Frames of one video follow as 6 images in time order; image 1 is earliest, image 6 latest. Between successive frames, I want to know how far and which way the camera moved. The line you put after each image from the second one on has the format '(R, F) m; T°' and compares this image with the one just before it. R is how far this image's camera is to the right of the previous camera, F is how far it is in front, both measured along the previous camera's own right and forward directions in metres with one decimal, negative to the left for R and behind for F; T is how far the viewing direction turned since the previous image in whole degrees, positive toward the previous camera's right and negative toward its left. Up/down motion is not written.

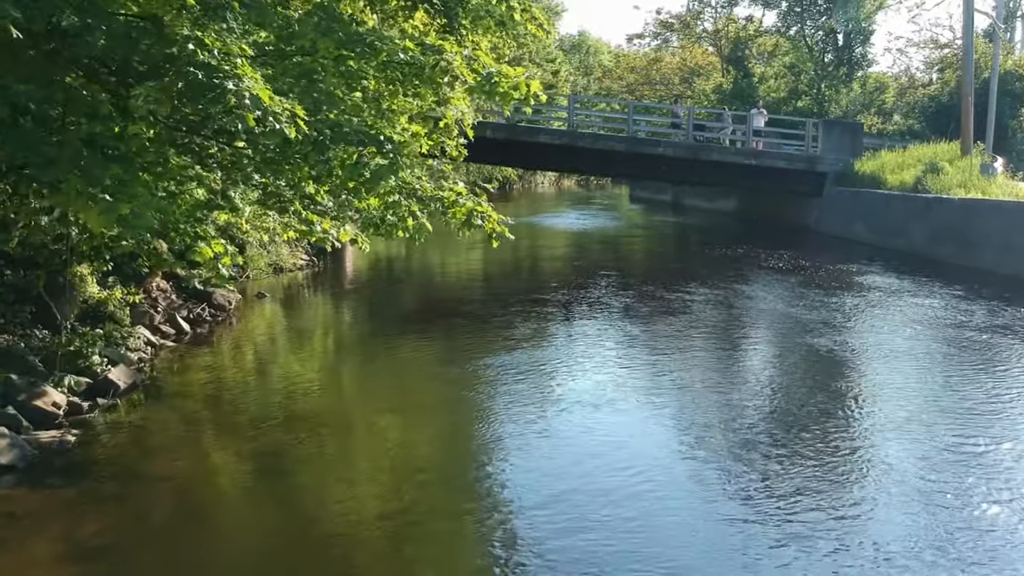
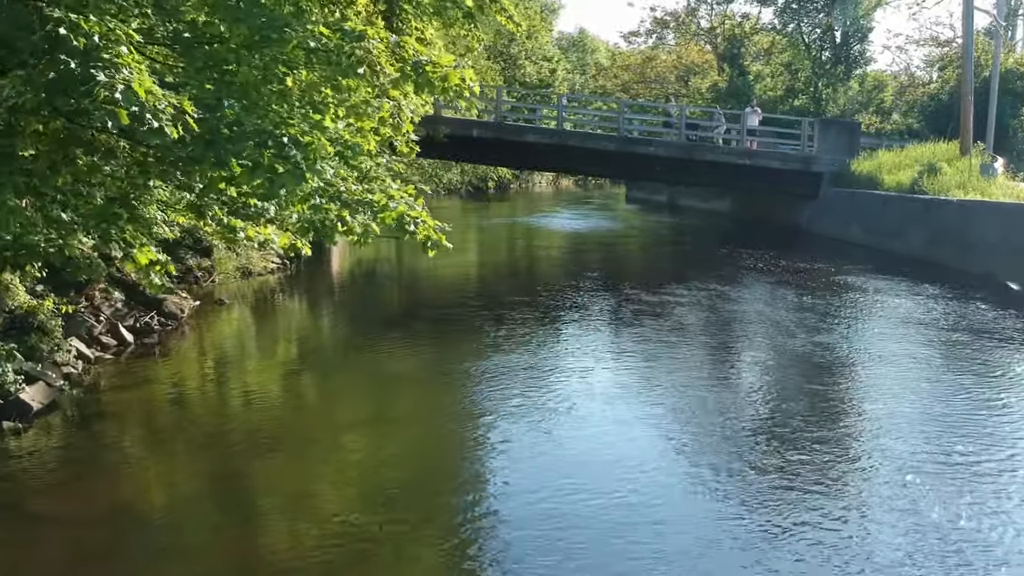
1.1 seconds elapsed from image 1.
(+0.3, +0.5) m; 0°
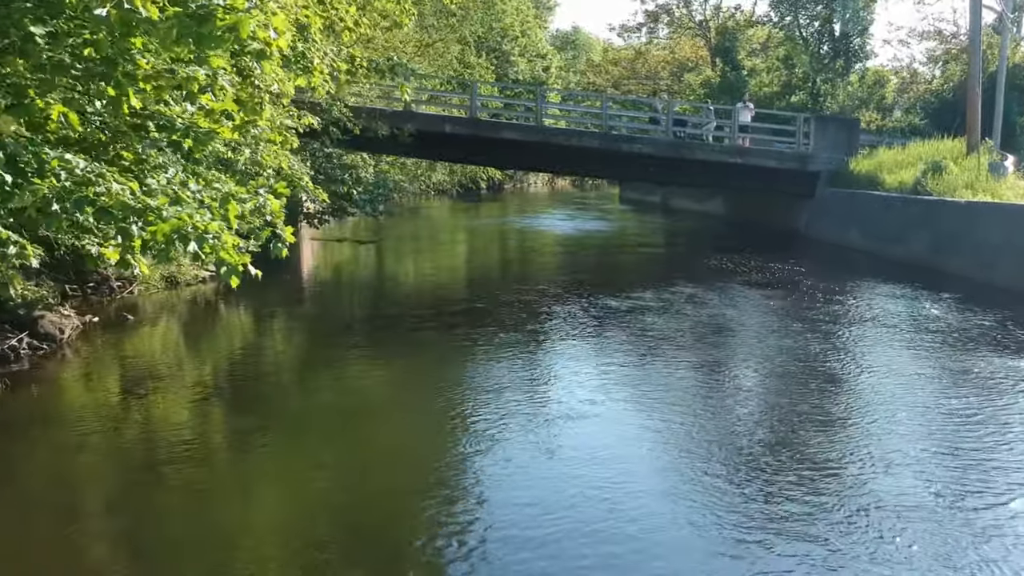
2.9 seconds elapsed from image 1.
(+0.5, +1.3) m; 0°
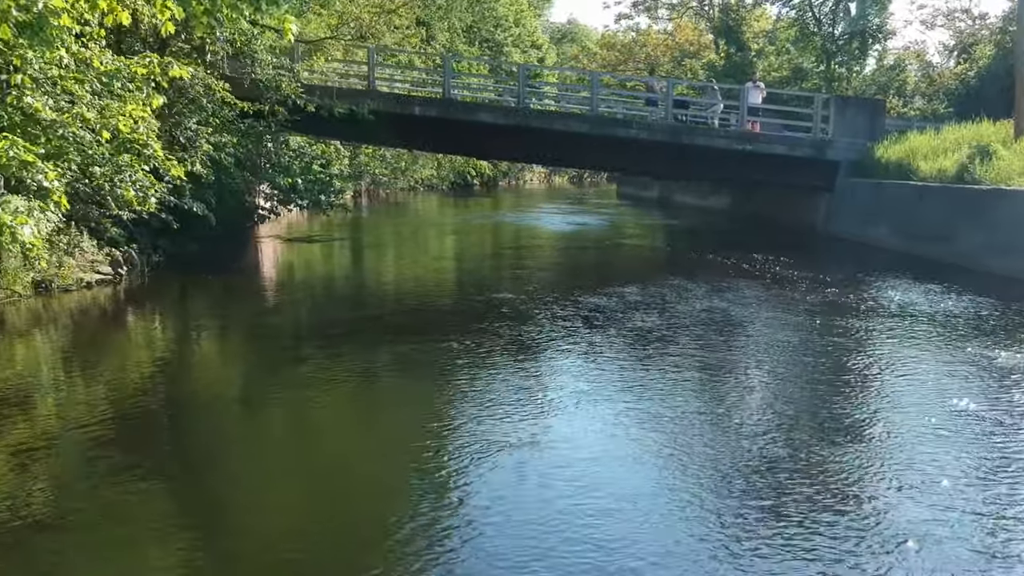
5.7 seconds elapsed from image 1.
(+0.4, +2.3) m; 0°
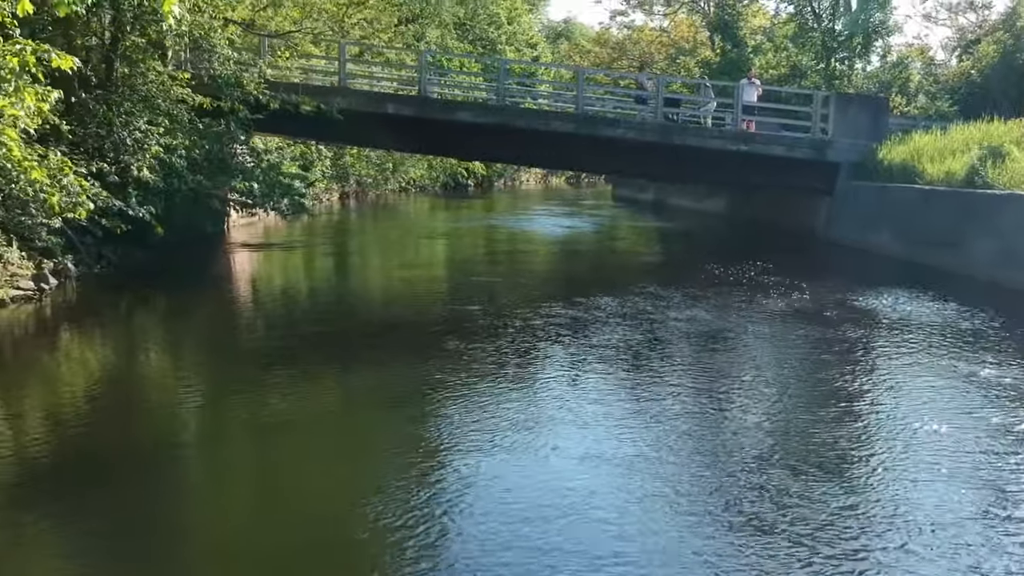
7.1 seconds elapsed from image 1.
(+0.3, +1.0) m; 0°
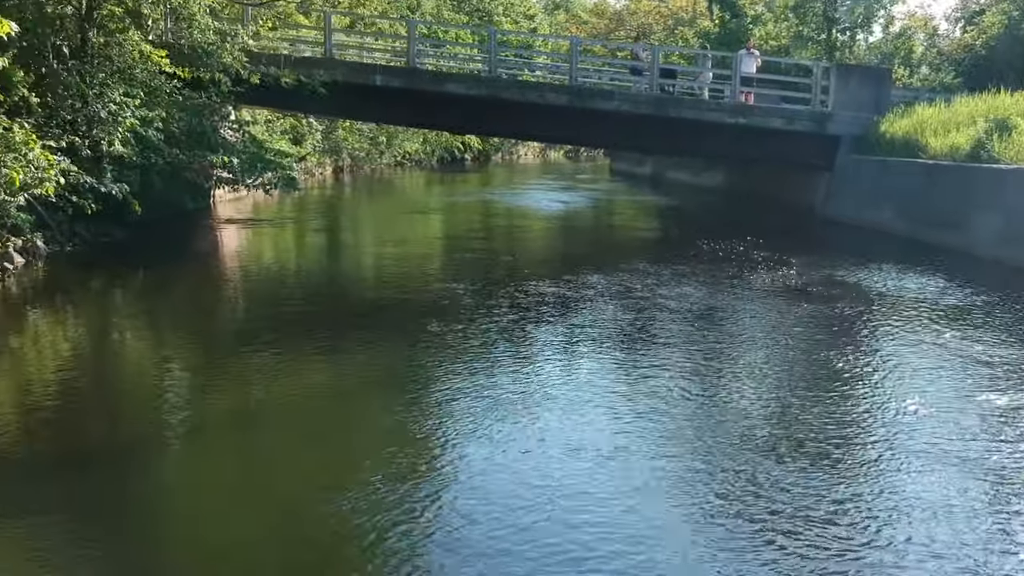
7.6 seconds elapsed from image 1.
(+0.1, +0.4) m; 0°
